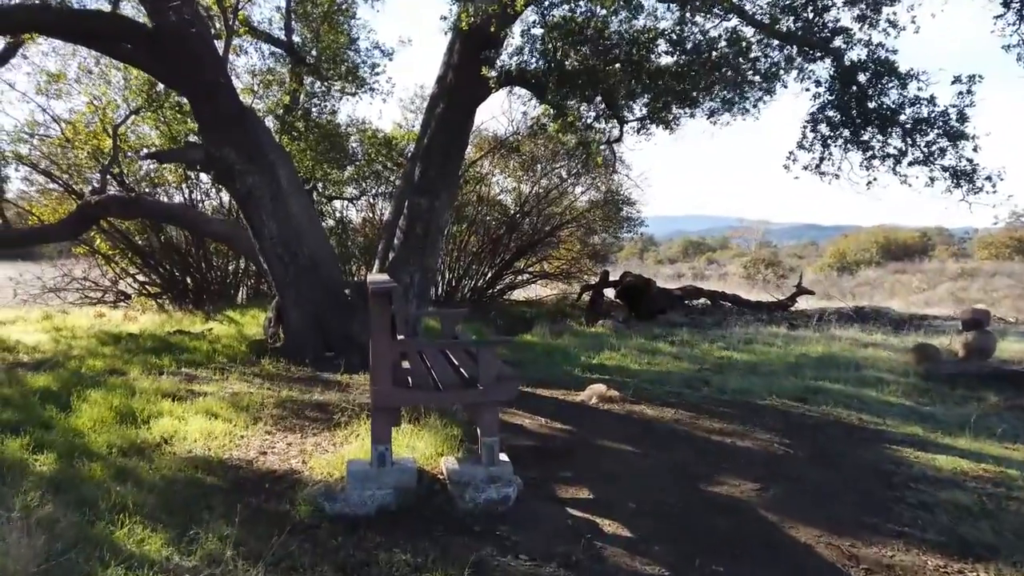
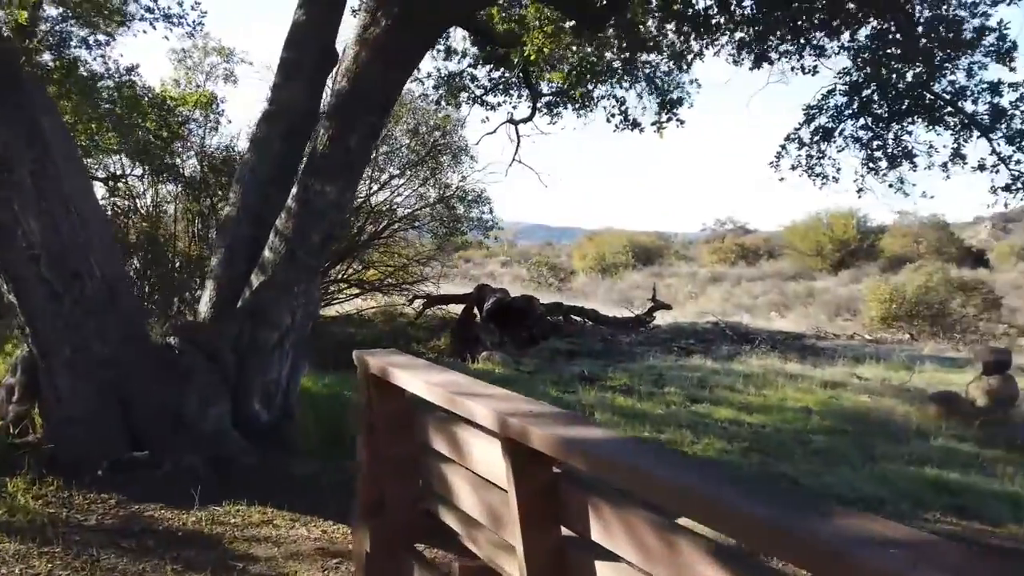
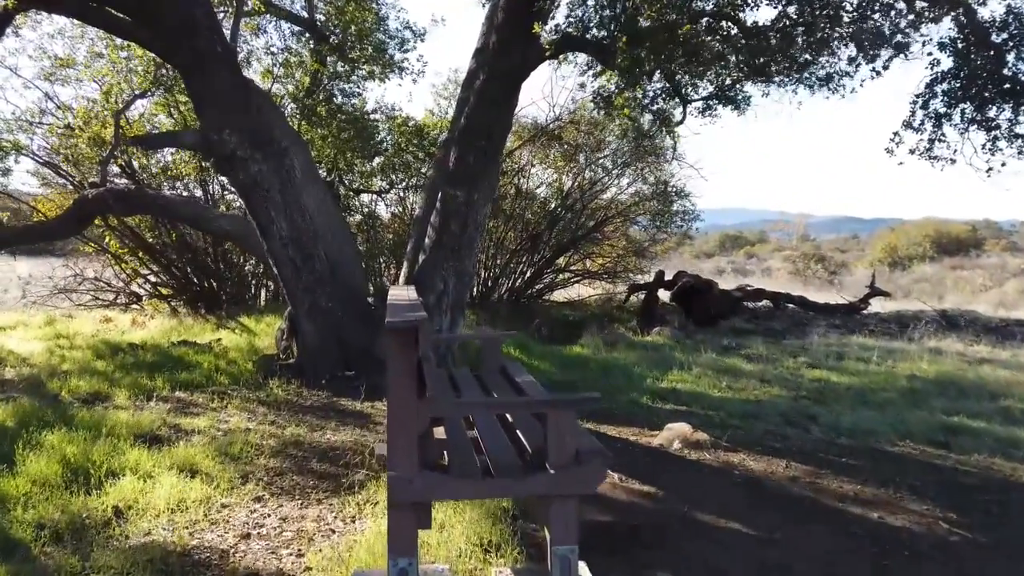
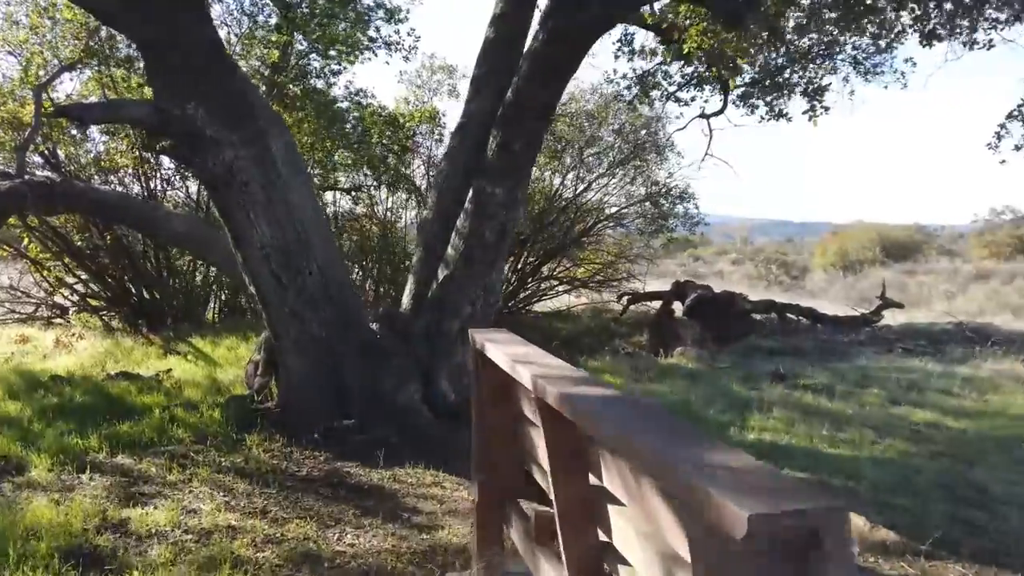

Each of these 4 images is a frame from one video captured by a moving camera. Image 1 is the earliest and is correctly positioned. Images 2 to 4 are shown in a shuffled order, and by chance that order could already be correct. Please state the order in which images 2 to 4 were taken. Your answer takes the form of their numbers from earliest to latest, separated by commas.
3, 4, 2
